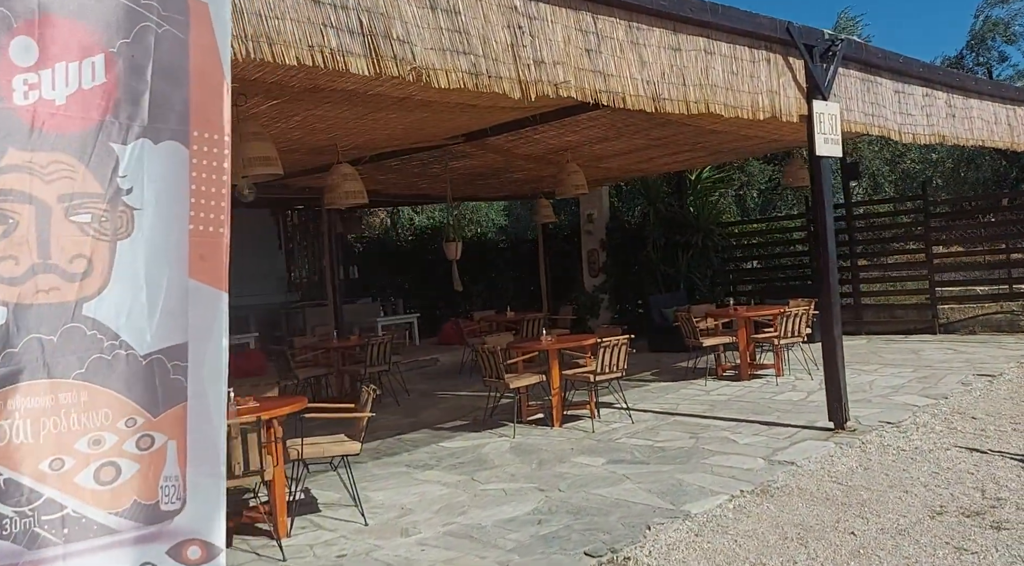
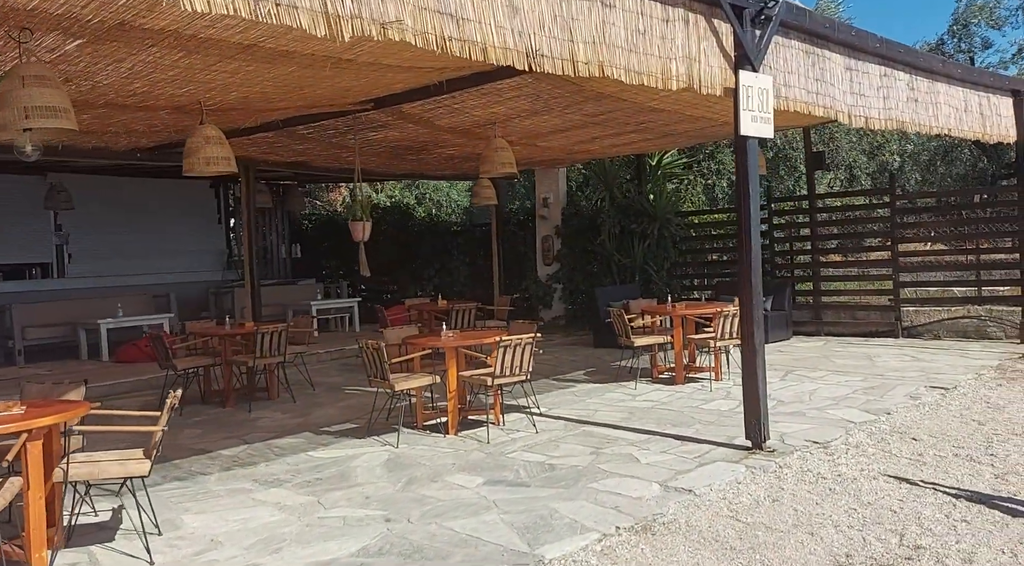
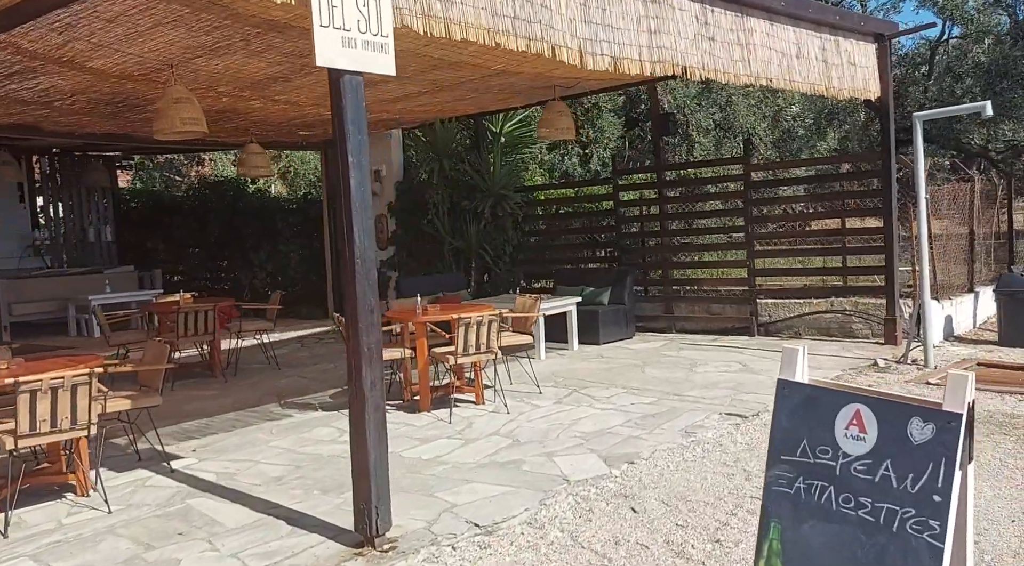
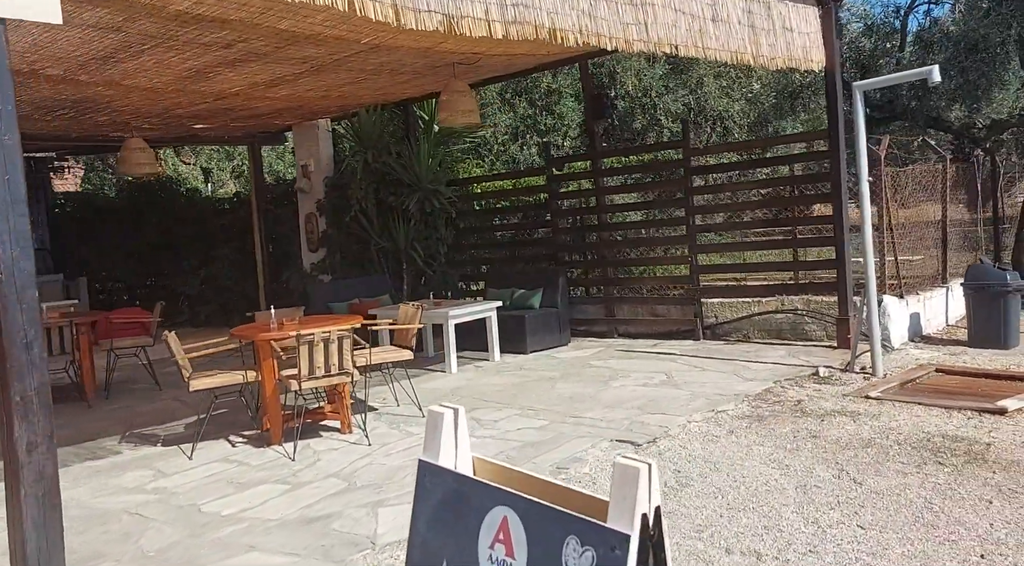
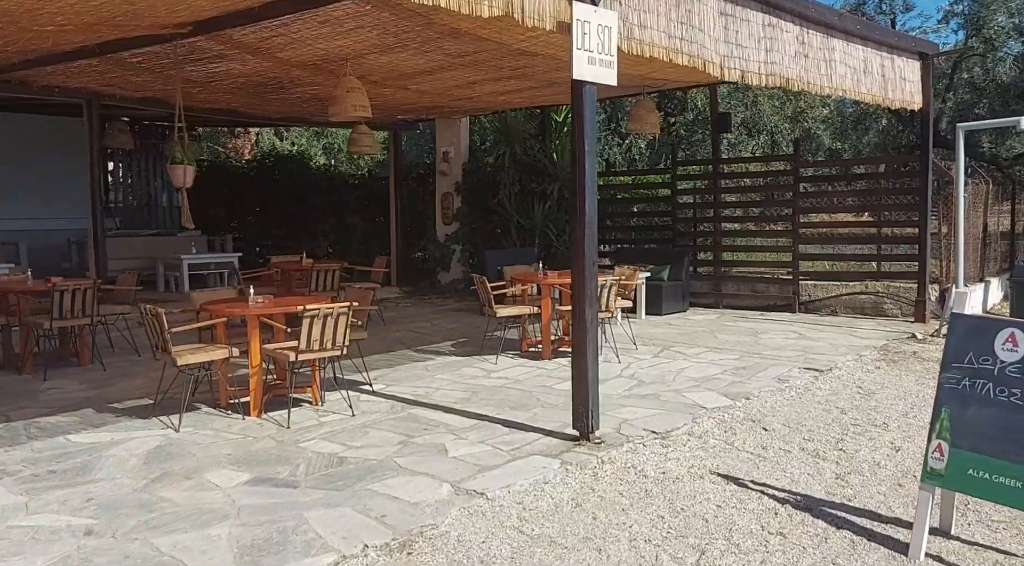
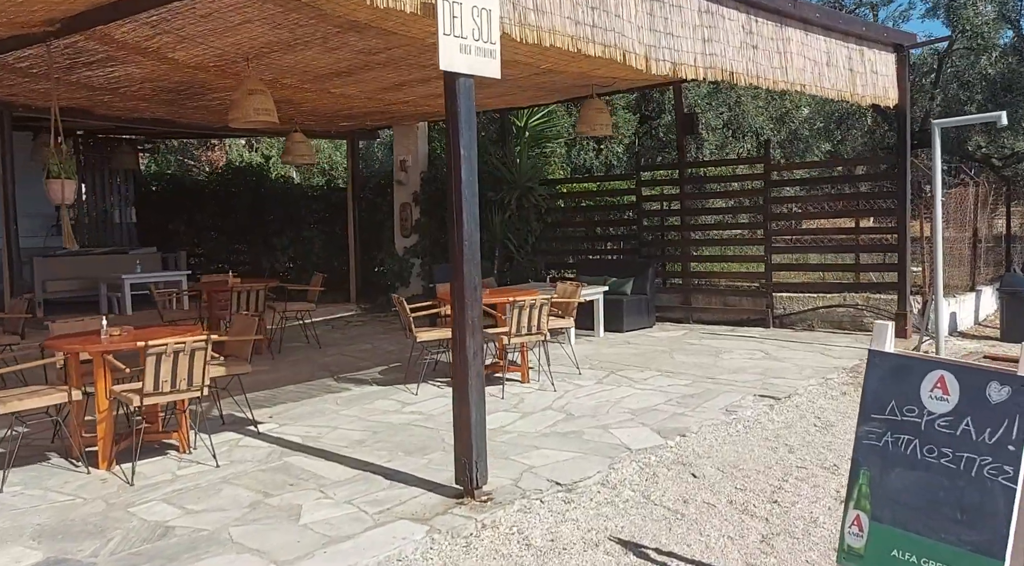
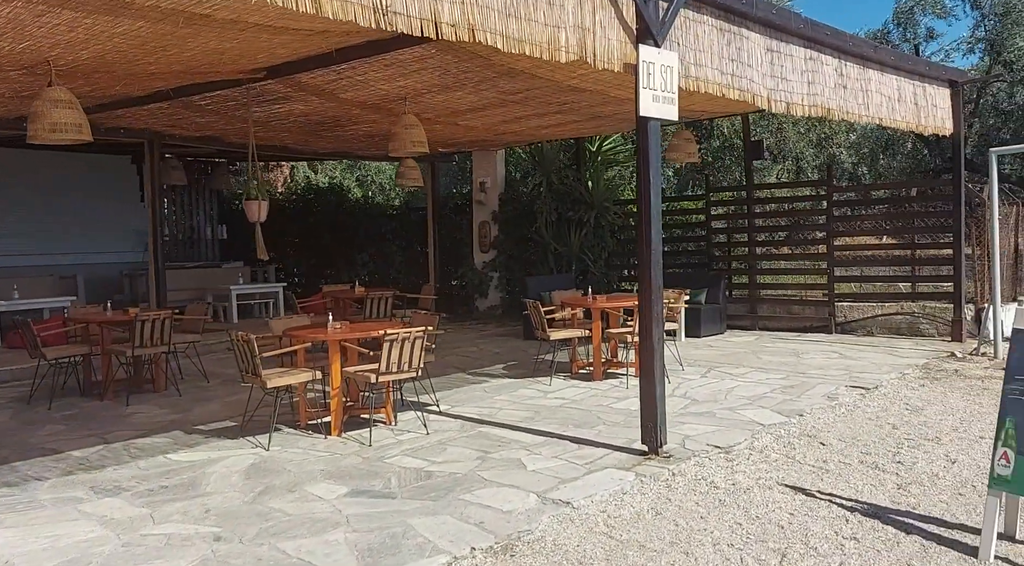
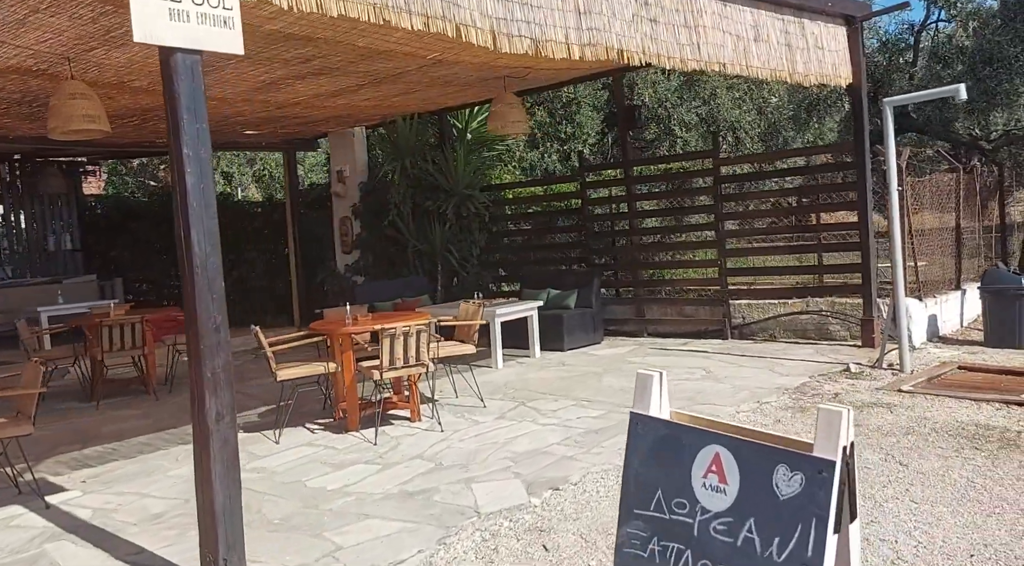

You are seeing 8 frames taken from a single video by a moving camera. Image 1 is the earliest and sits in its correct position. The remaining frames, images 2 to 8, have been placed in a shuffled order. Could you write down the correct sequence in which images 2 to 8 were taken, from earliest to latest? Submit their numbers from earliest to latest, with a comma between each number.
2, 7, 5, 6, 3, 8, 4
